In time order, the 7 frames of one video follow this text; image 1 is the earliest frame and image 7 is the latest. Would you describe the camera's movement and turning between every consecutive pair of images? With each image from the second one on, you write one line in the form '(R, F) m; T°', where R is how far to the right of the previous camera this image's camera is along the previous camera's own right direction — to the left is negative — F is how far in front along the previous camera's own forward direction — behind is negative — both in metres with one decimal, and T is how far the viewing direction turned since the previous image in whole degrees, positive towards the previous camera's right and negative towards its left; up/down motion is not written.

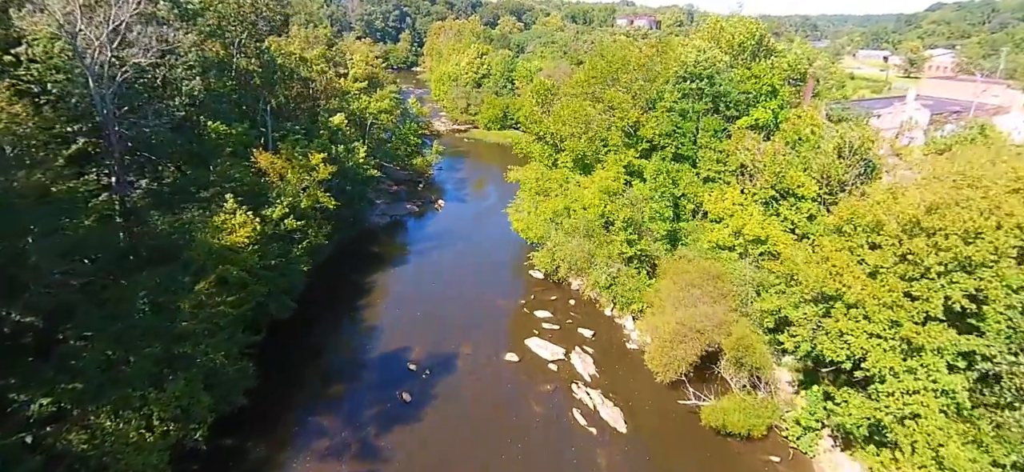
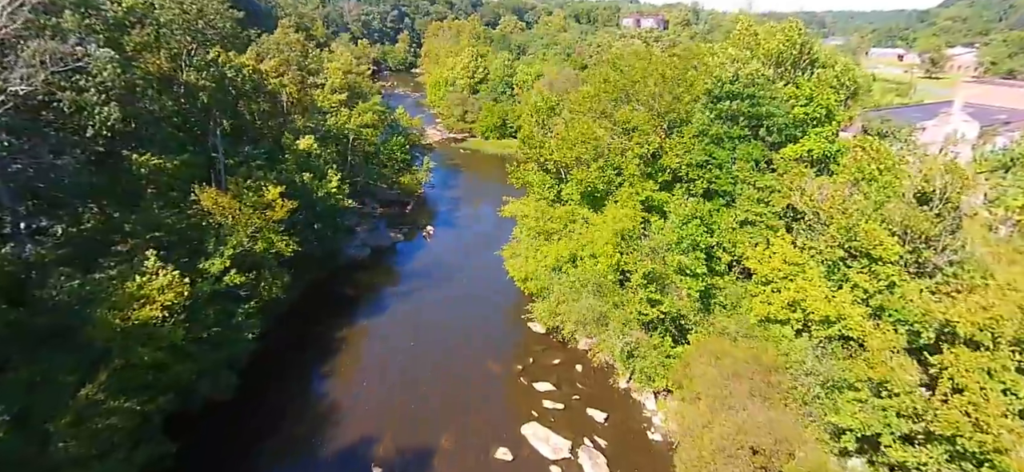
(+0.5, +5.8) m; 0°
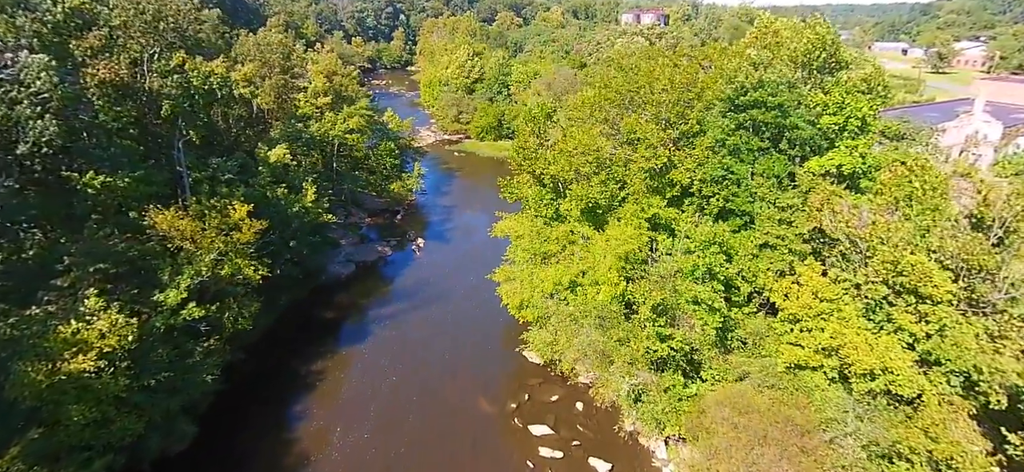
(+0.3, +2.8) m; 0°
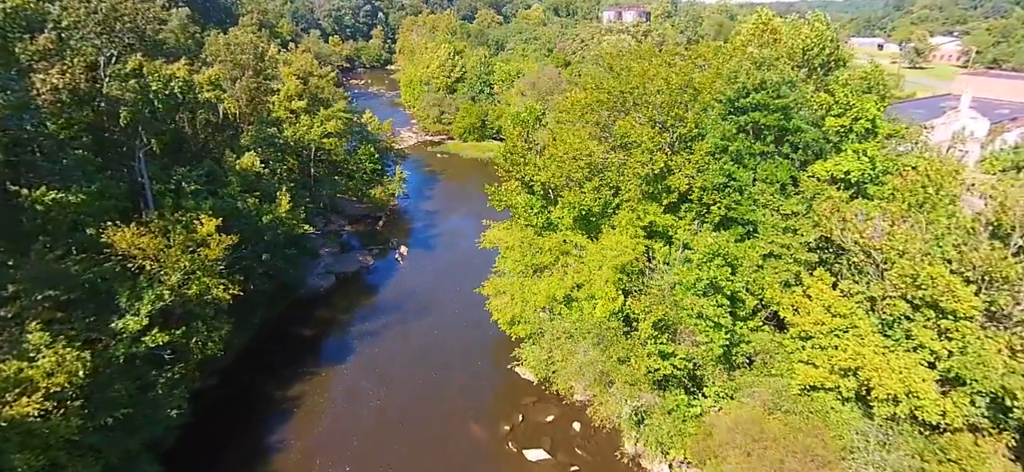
(-0.3, +1.5) m; +2°
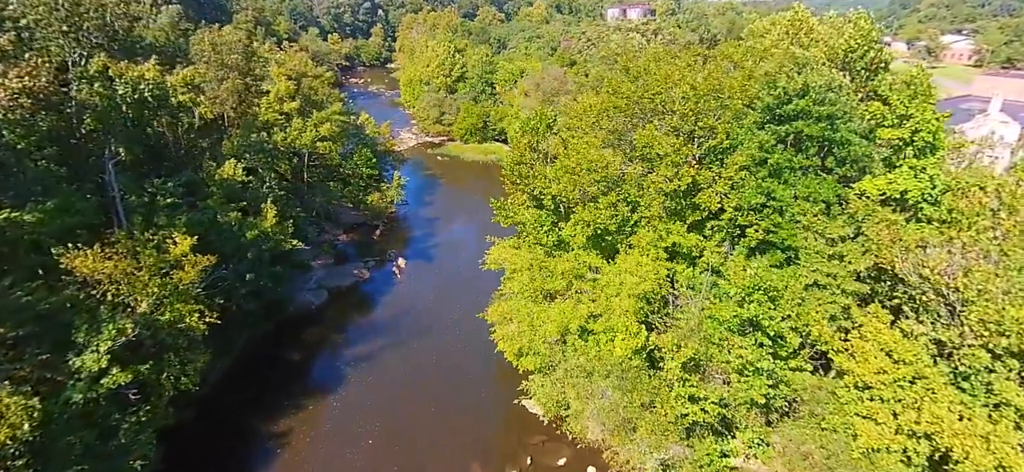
(-0.3, +2.5) m; 0°
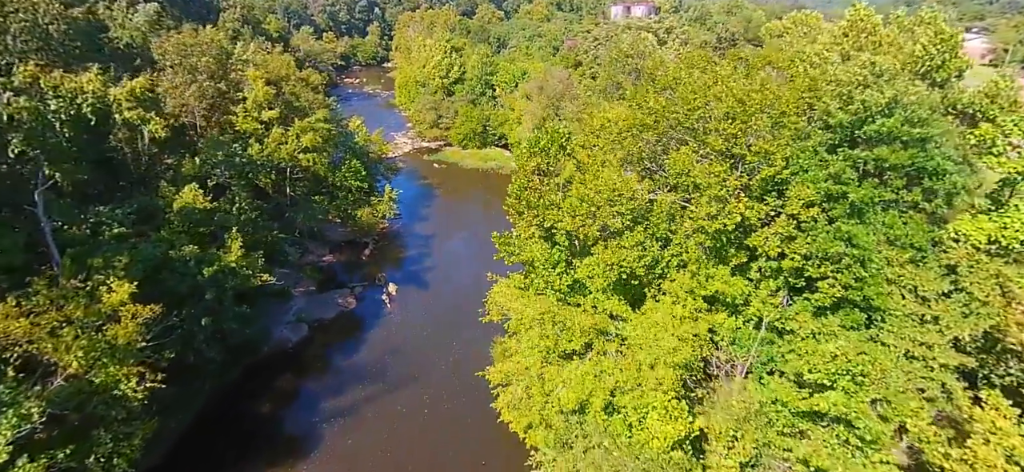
(-0.3, +4.0) m; 0°
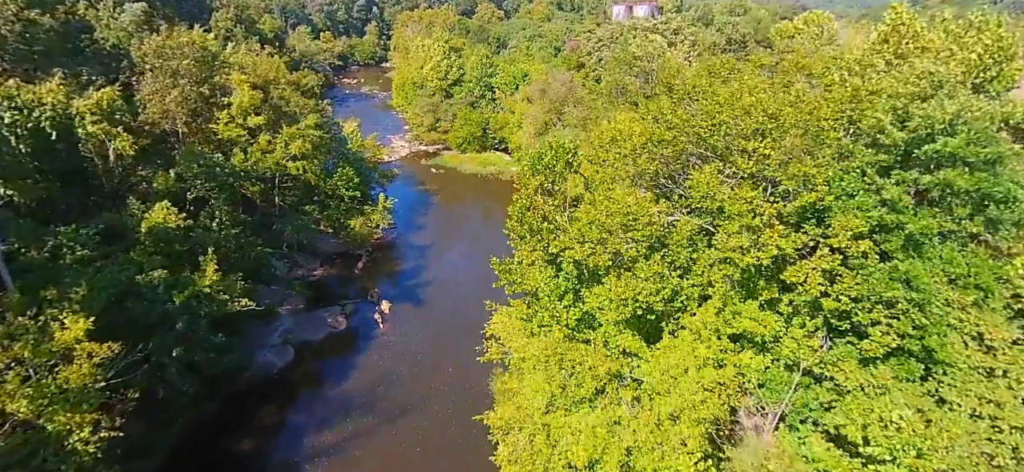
(-0.1, +2.1) m; 0°
